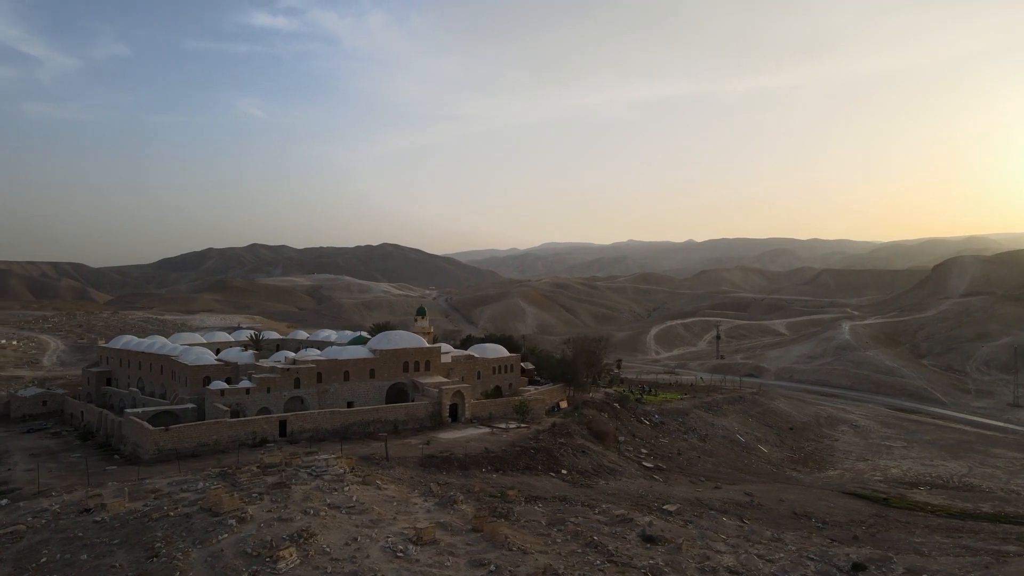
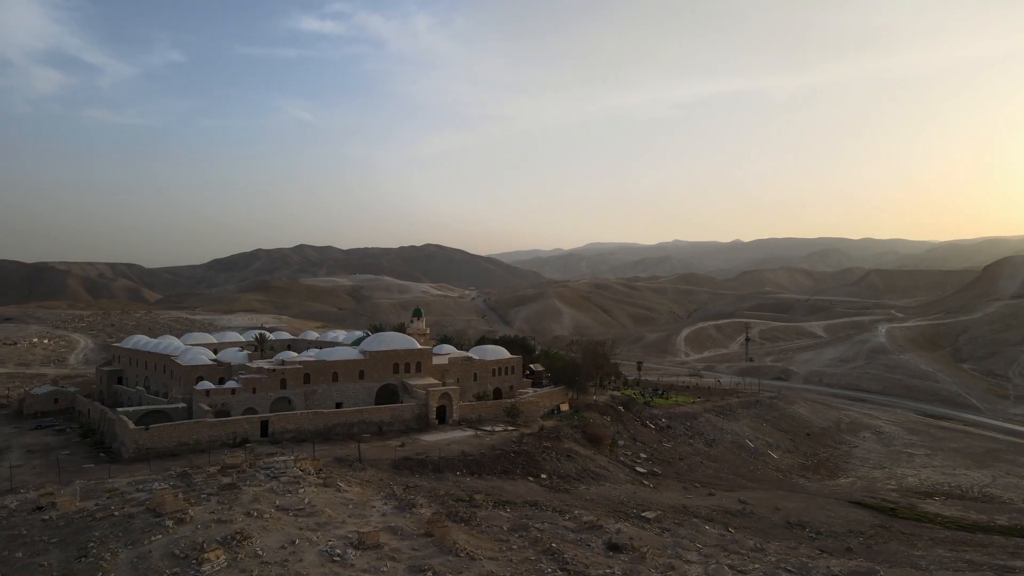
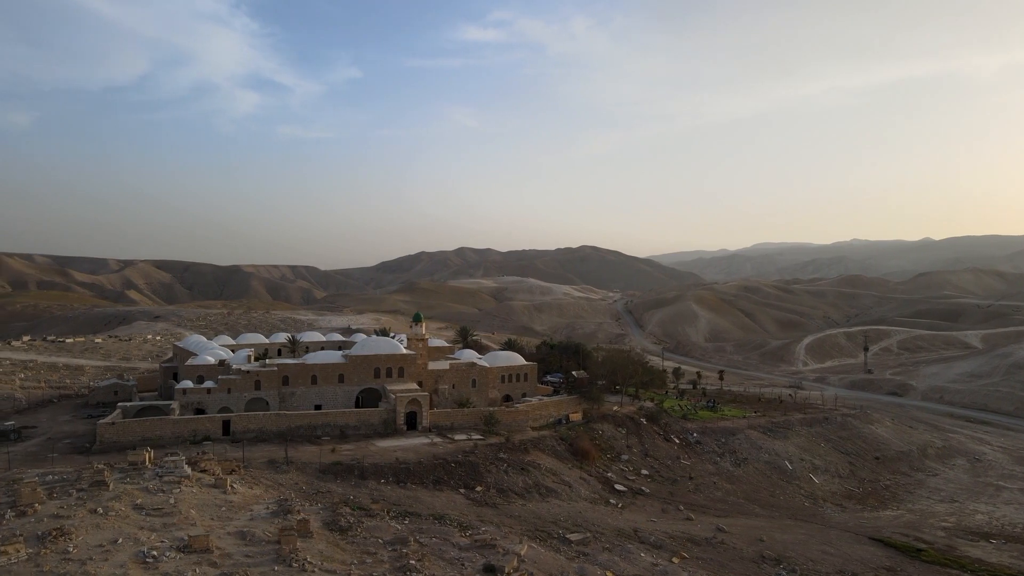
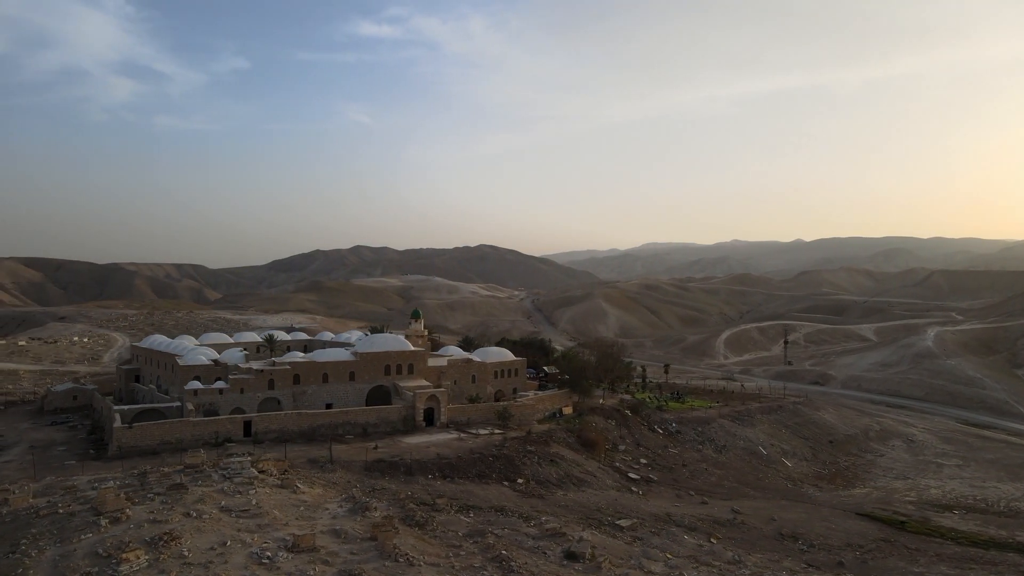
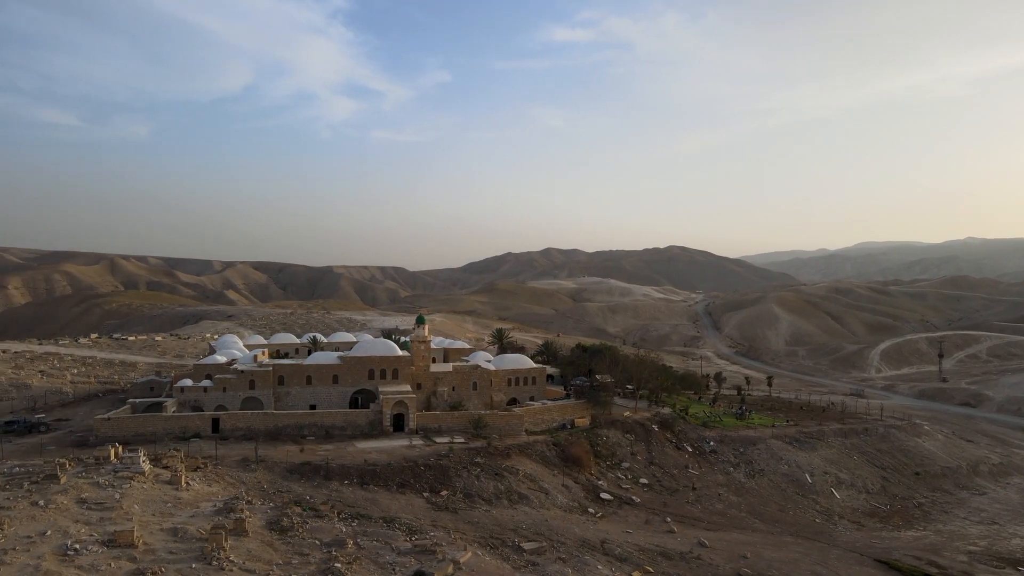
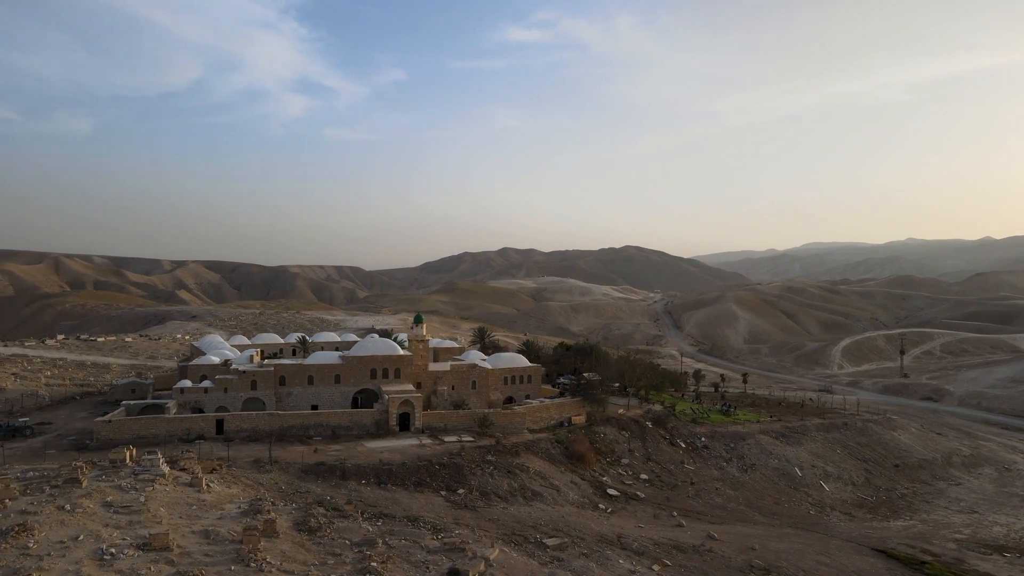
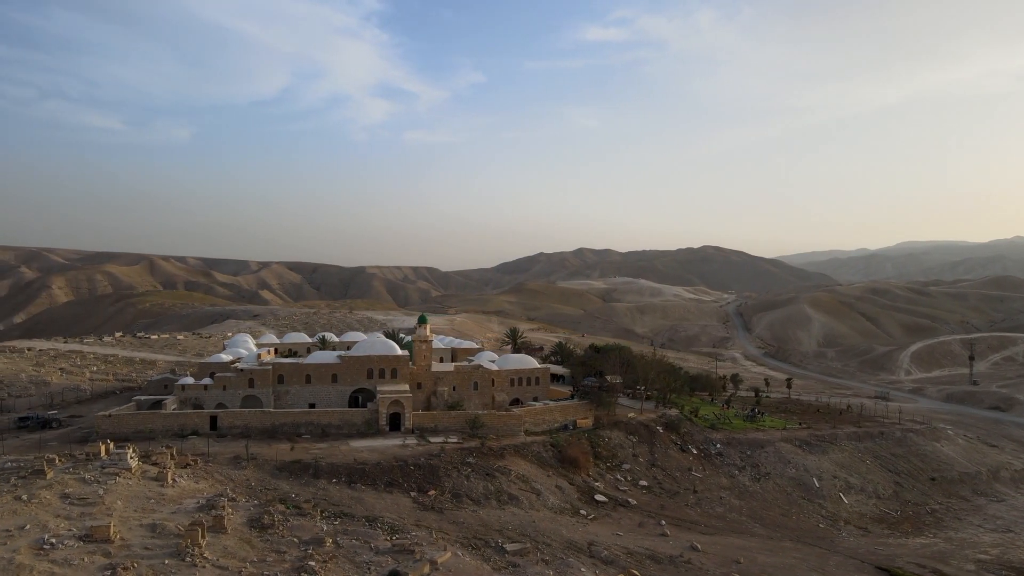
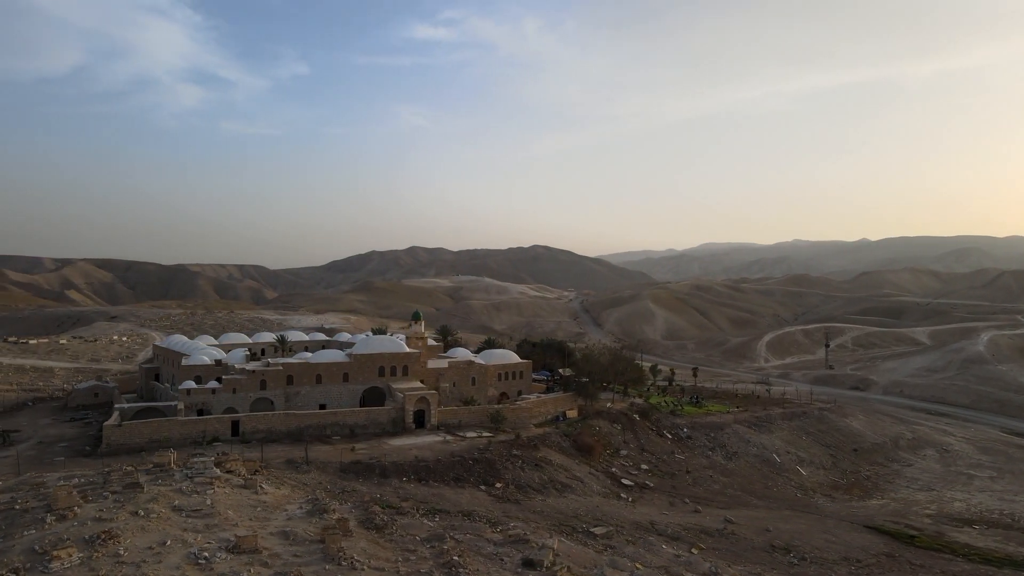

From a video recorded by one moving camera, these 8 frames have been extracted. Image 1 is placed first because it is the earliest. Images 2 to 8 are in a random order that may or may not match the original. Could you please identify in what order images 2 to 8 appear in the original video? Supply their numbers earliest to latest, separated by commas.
2, 4, 8, 3, 6, 5, 7
